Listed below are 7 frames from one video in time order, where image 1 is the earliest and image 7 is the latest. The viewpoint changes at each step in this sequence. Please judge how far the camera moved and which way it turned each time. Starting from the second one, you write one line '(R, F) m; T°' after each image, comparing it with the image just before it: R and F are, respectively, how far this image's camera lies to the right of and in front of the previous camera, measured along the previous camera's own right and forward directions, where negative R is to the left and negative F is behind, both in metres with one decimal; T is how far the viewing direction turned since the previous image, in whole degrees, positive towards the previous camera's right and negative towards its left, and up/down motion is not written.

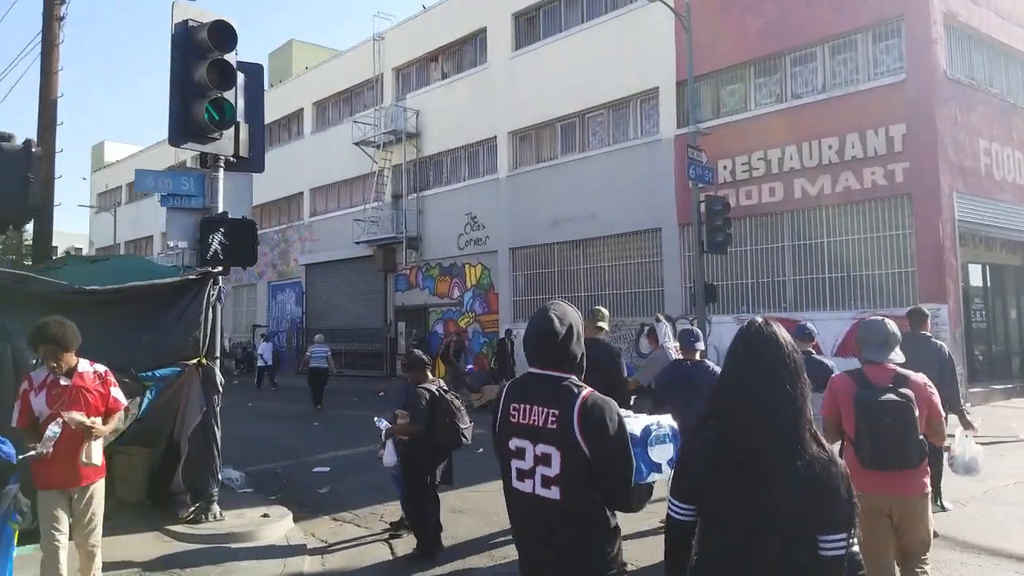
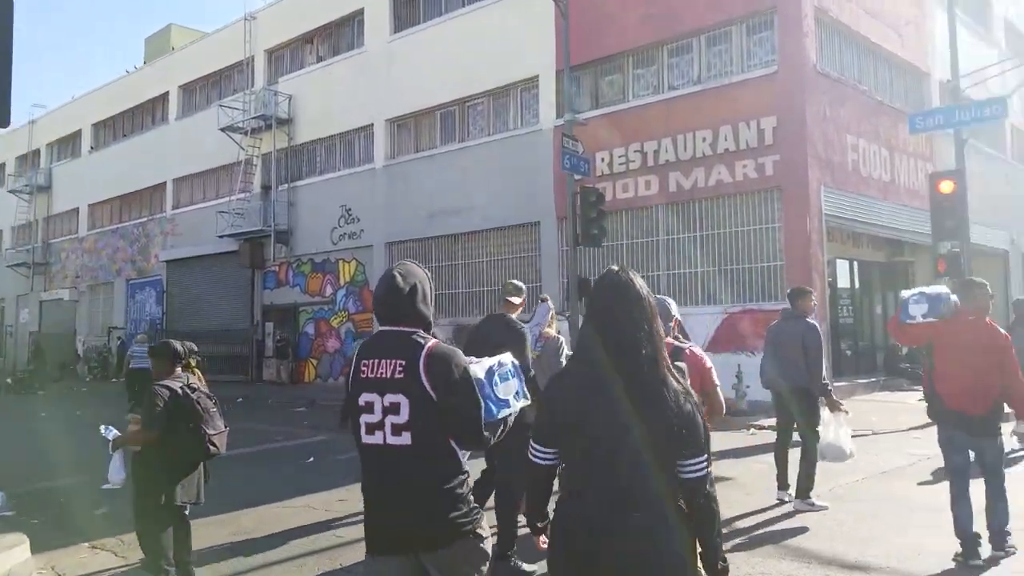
(+1.0, +1.1) m; +6°
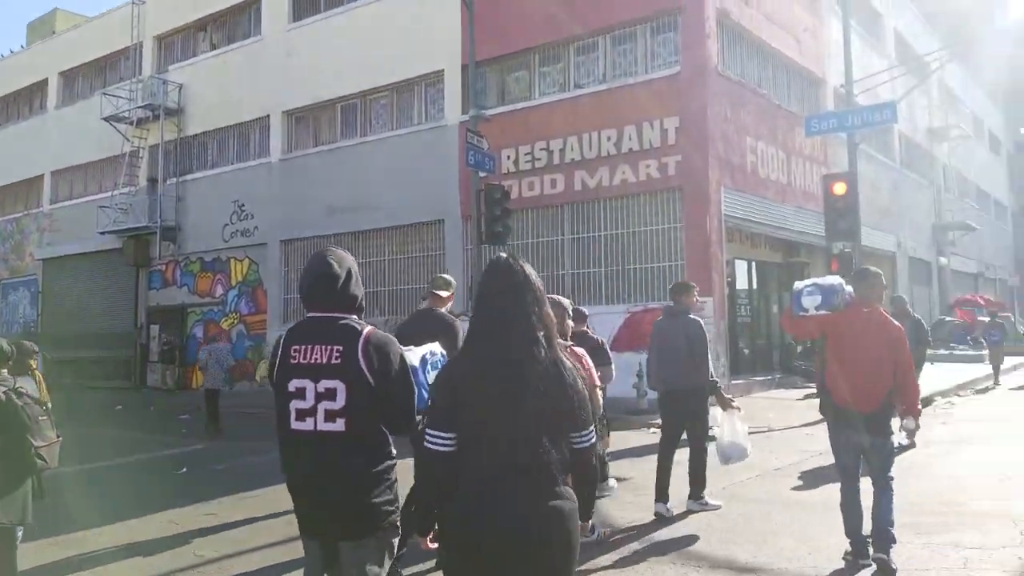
(+0.3, +0.4) m; +6°
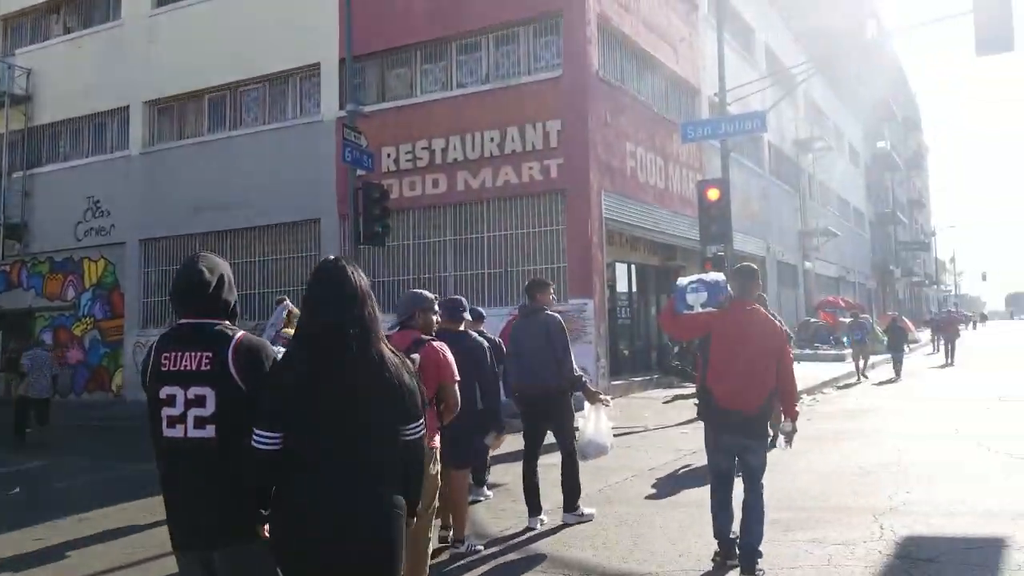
(+0.2, +0.3) m; +8°
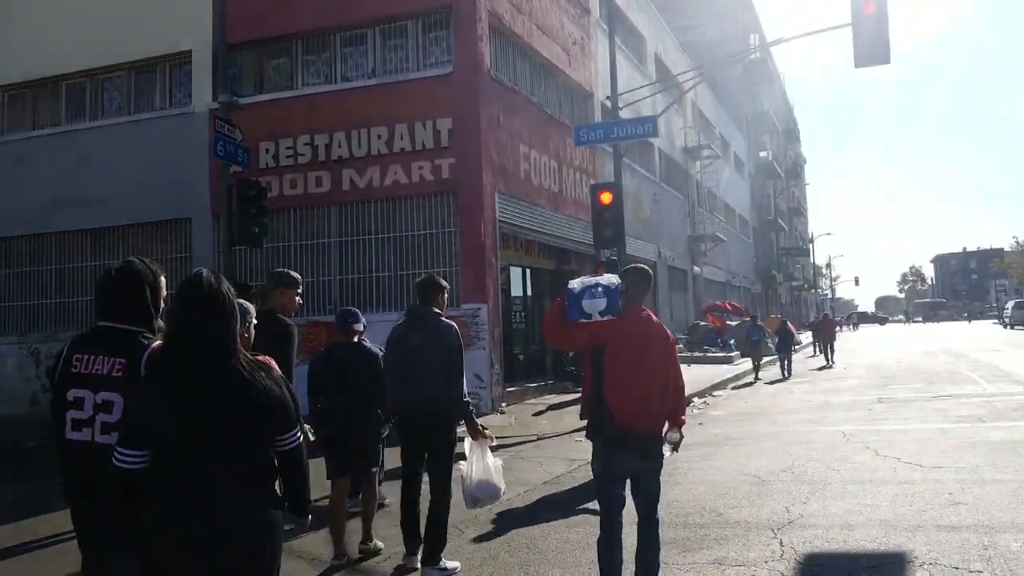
(+0.2, +0.6) m; +7°
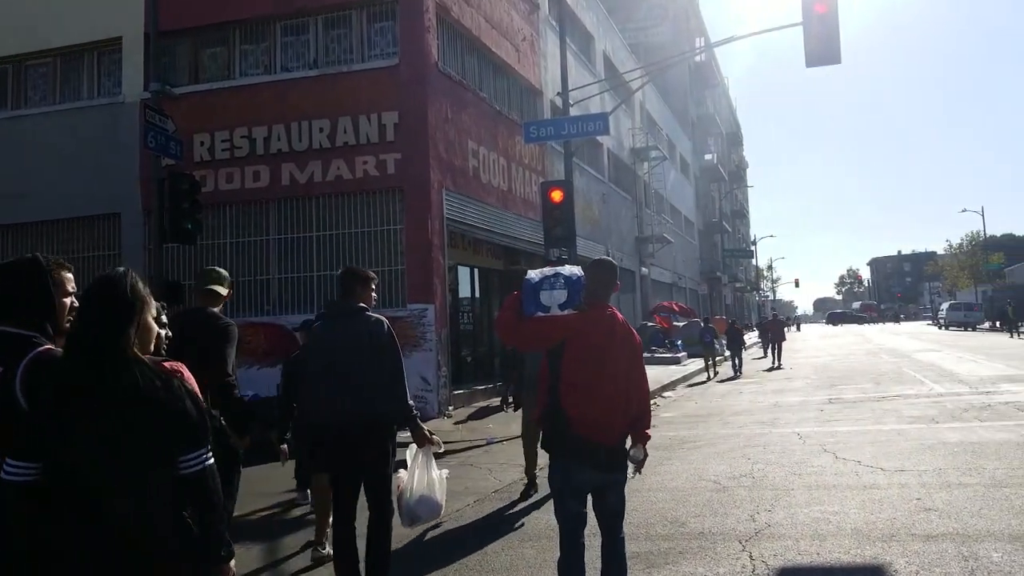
(0.0, +0.4) m; +4°
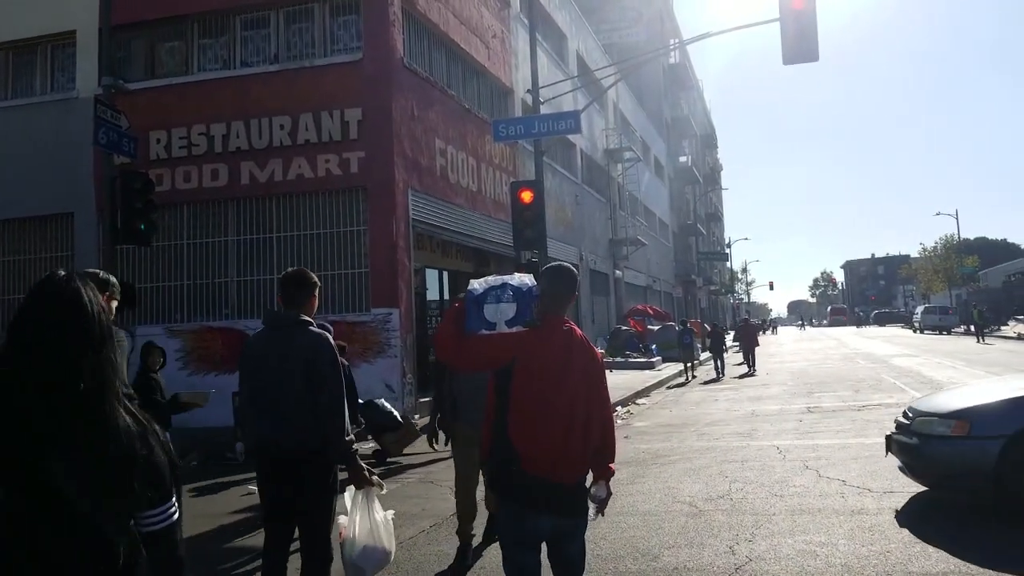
(+0.1, +0.6) m; +2°
